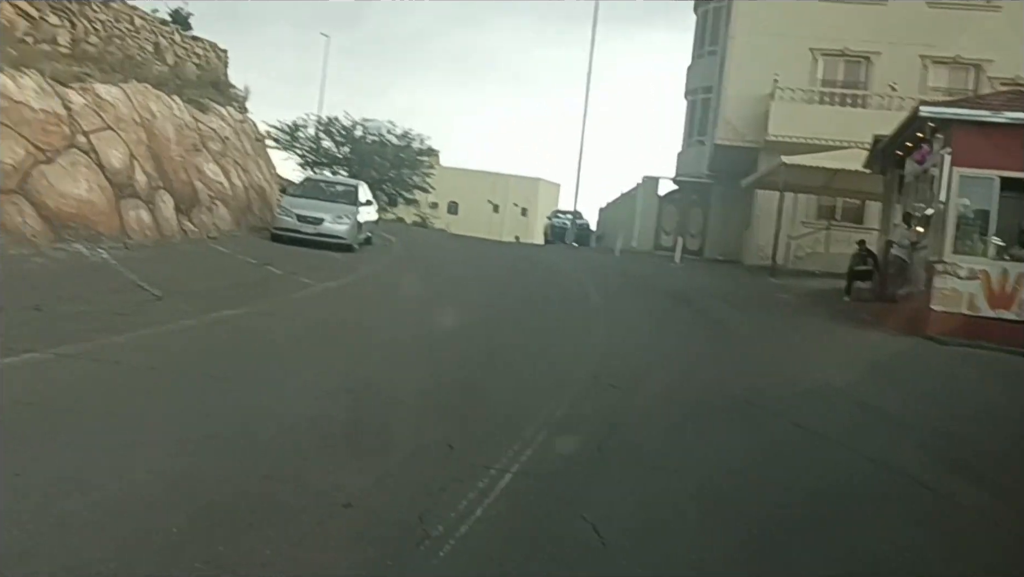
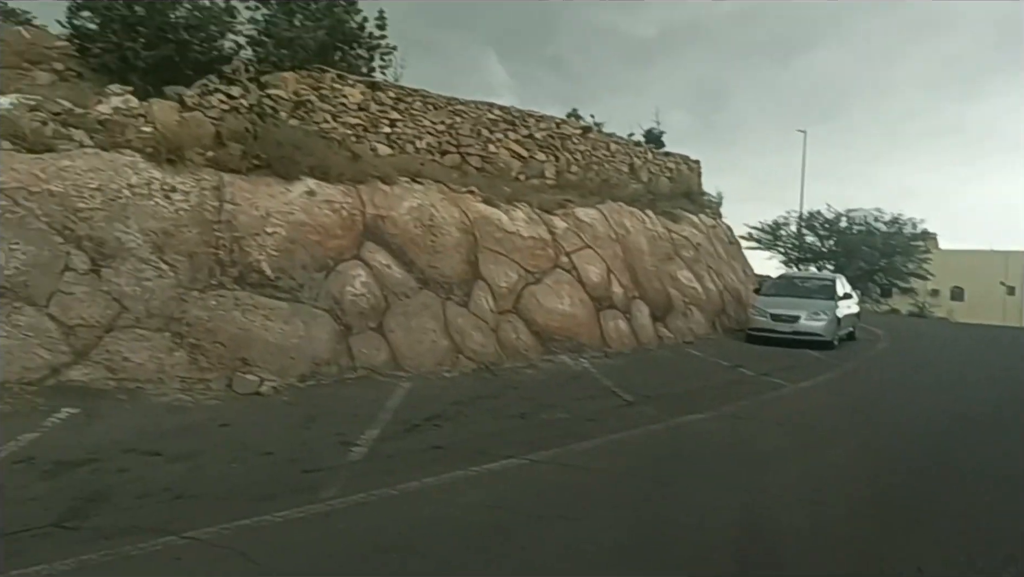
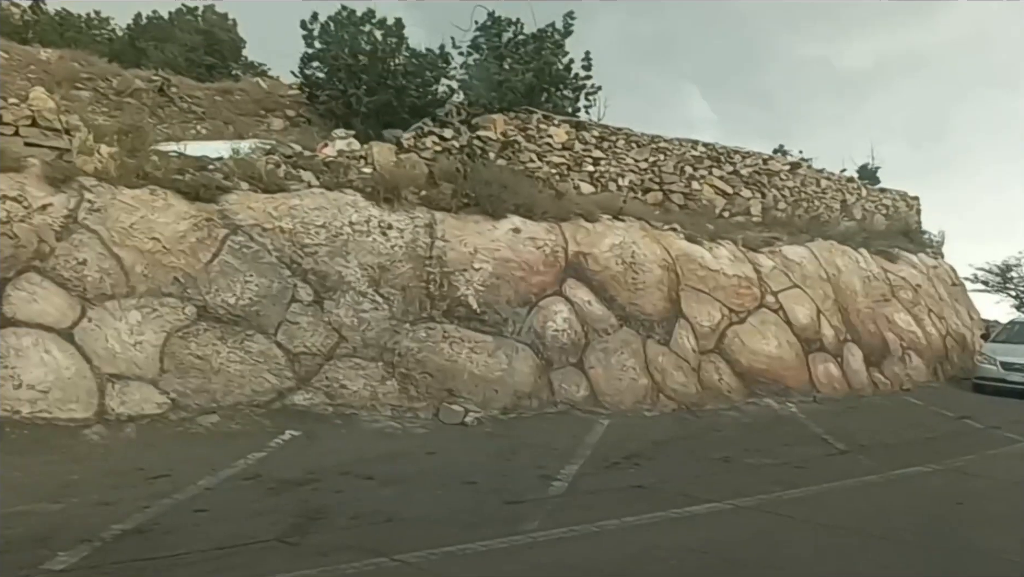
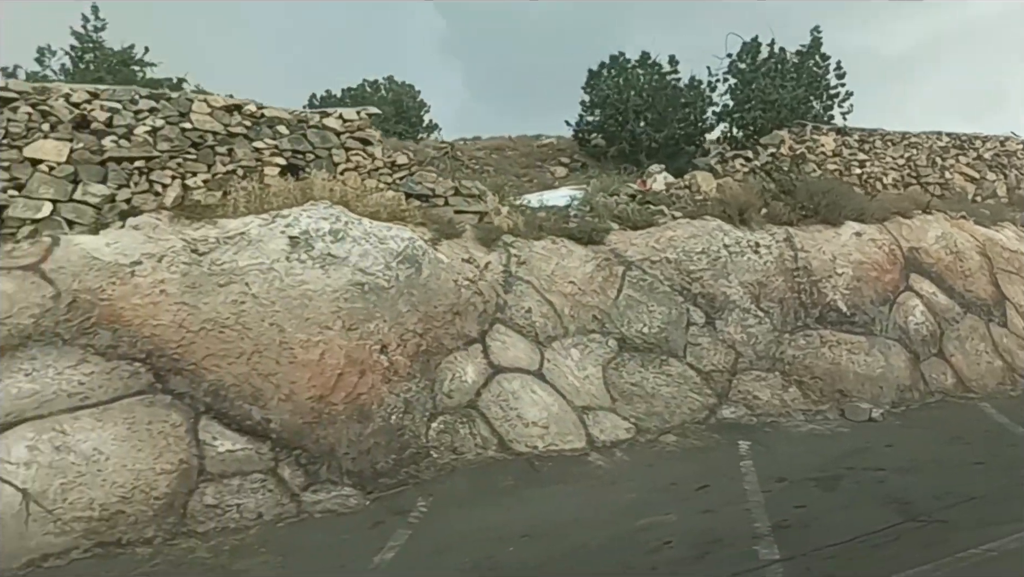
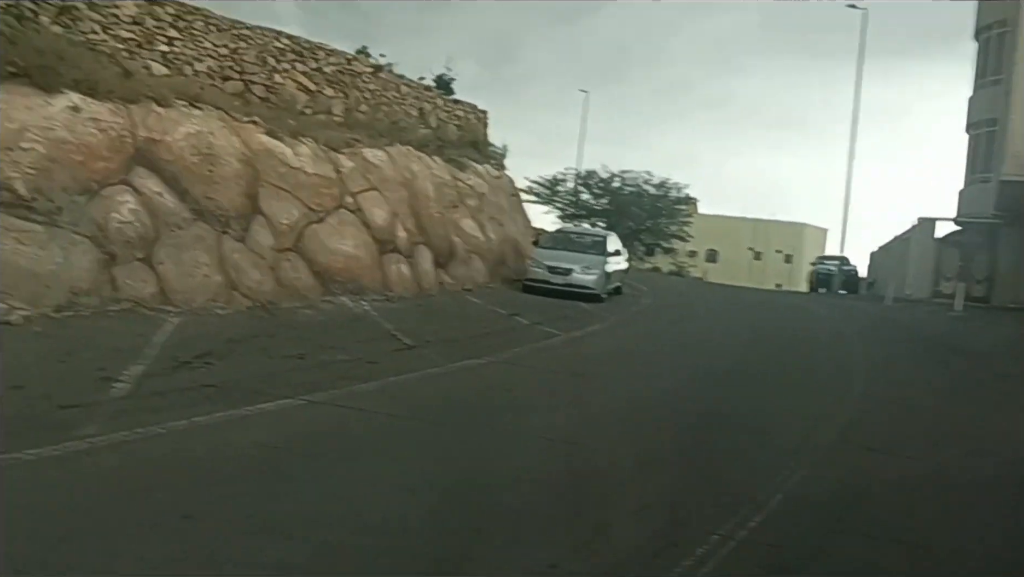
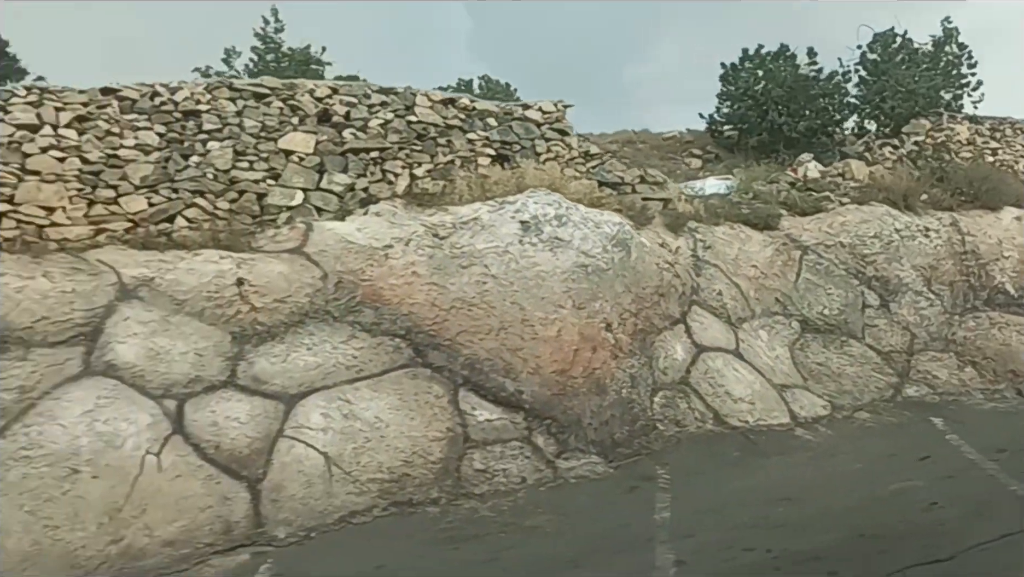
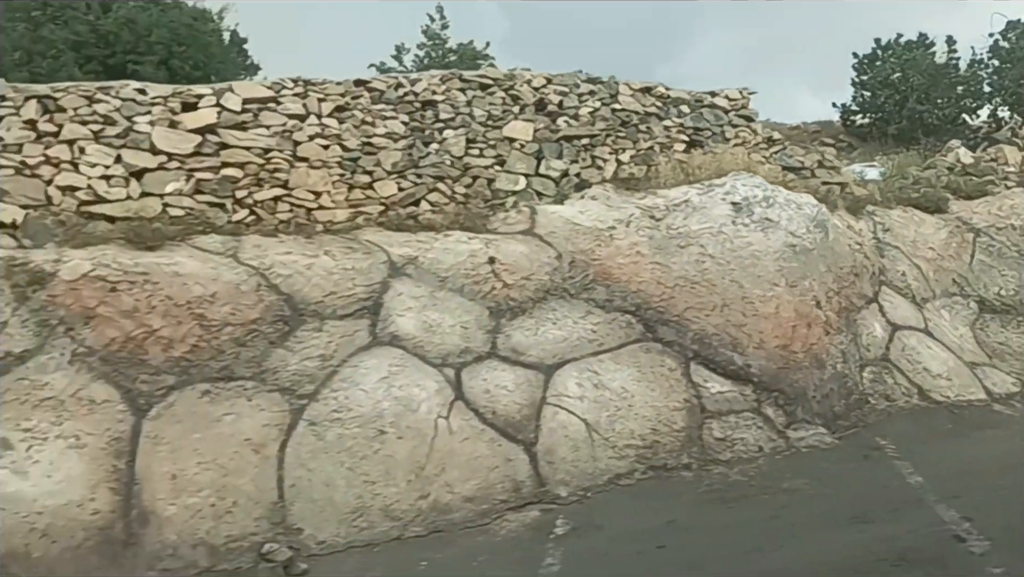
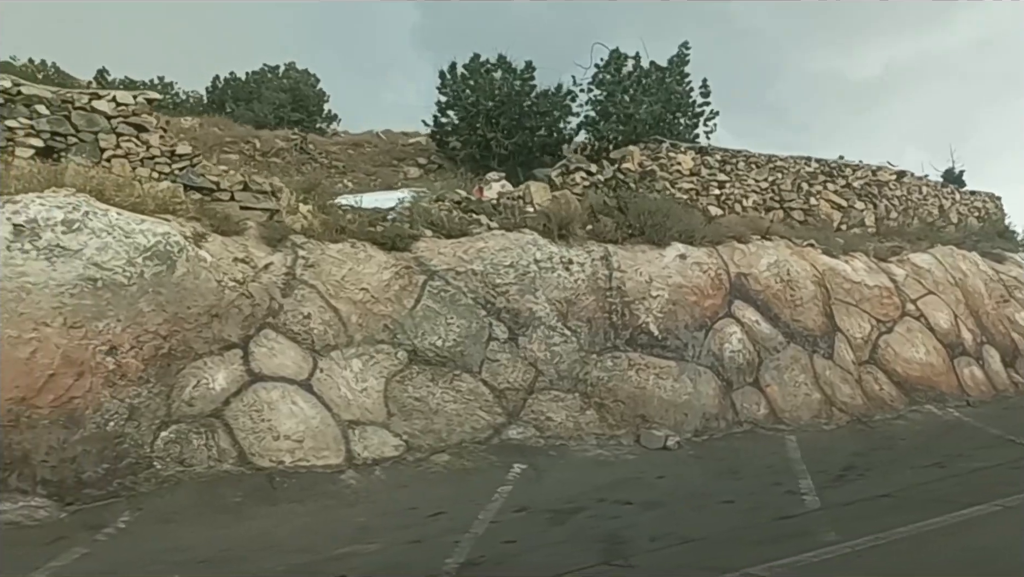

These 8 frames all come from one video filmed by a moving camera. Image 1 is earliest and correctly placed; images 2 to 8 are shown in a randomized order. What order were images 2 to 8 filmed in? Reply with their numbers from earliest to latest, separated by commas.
5, 2, 3, 8, 4, 6, 7
